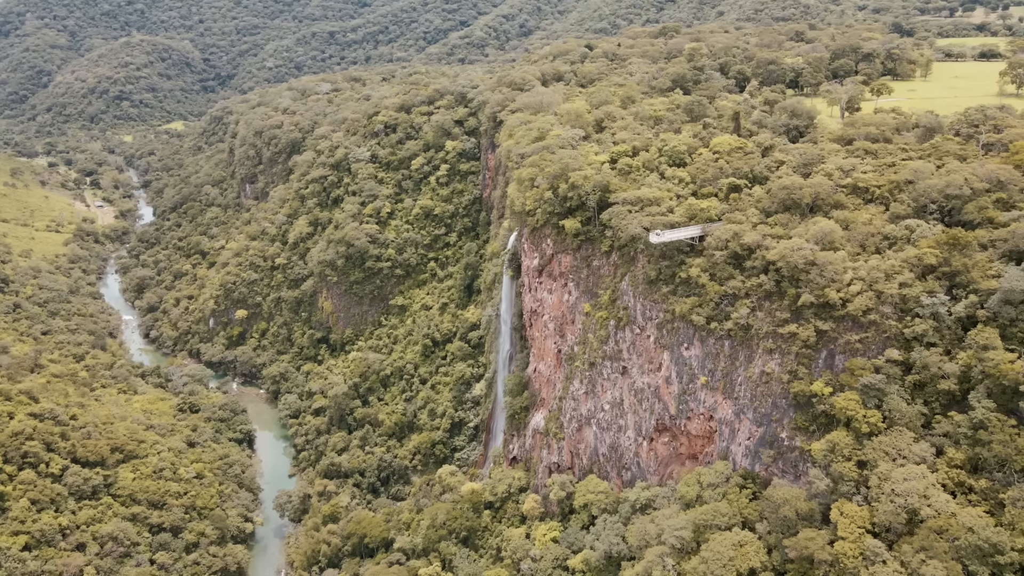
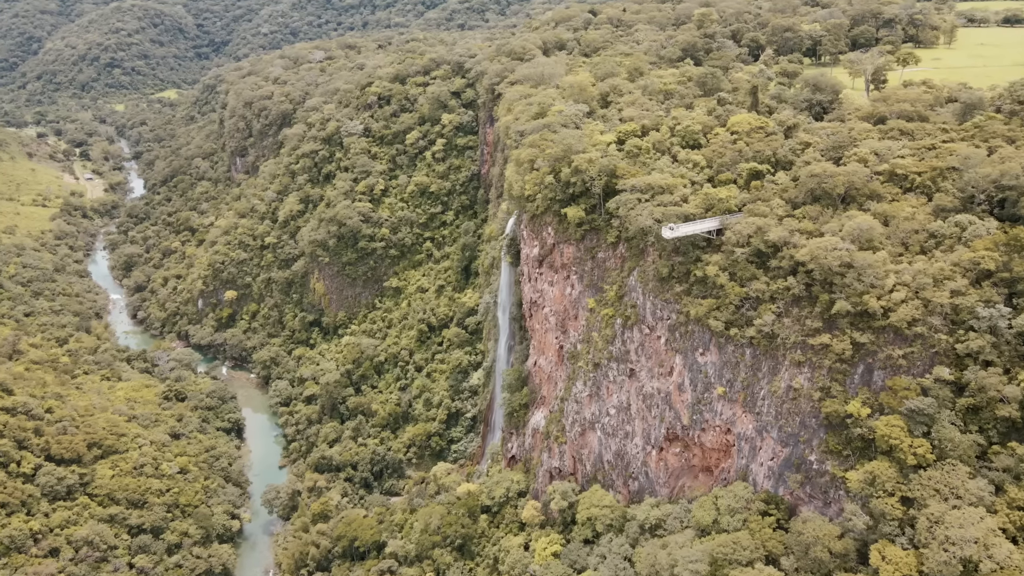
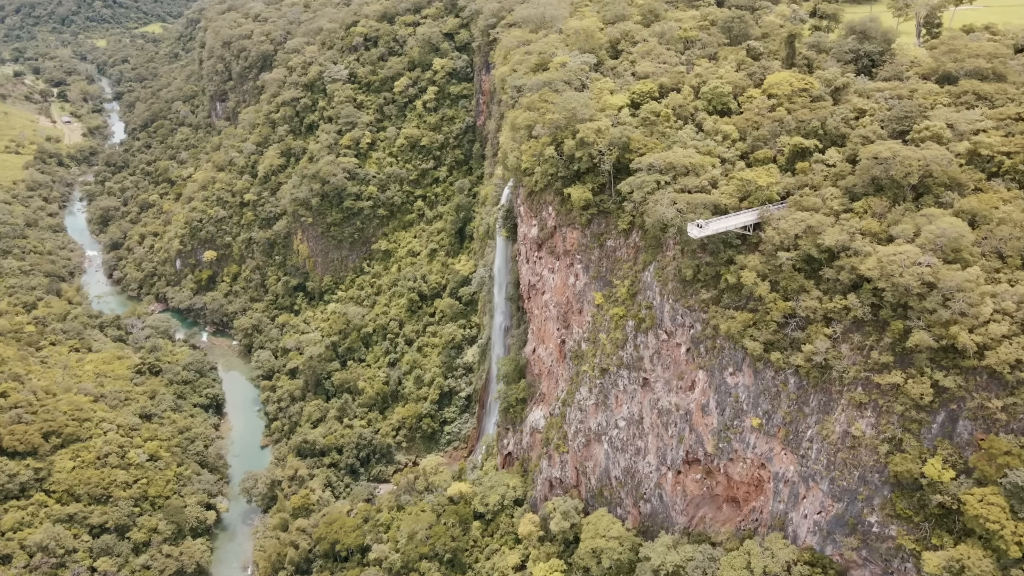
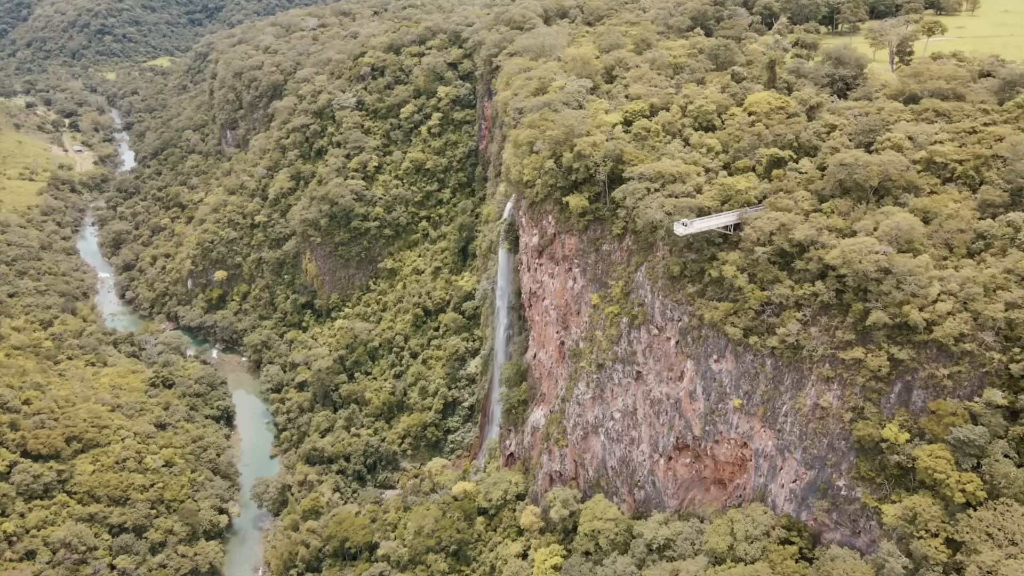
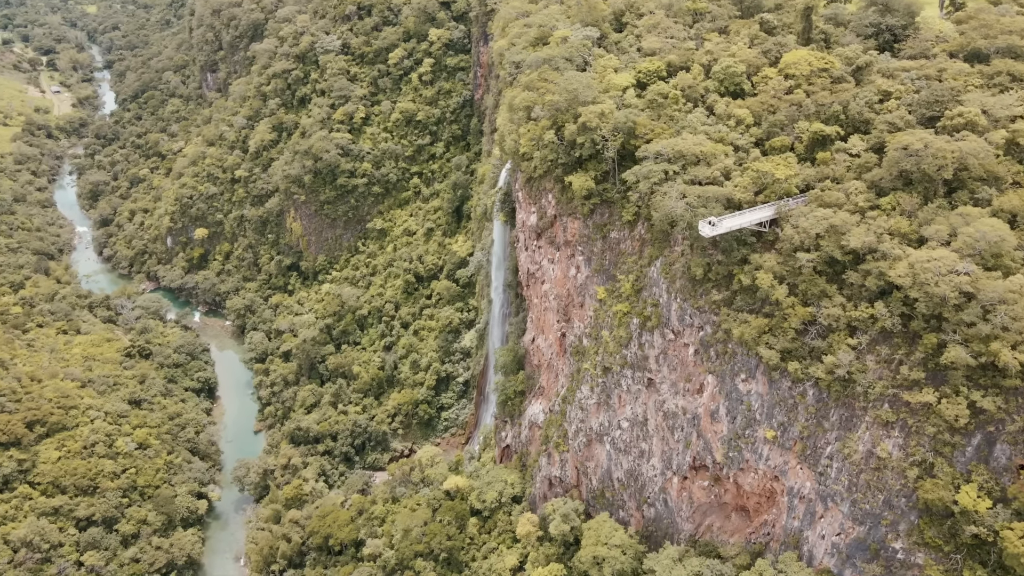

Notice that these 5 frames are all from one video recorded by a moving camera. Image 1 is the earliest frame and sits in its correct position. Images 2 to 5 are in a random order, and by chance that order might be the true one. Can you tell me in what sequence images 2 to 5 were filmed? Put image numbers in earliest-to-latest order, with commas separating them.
2, 4, 3, 5
